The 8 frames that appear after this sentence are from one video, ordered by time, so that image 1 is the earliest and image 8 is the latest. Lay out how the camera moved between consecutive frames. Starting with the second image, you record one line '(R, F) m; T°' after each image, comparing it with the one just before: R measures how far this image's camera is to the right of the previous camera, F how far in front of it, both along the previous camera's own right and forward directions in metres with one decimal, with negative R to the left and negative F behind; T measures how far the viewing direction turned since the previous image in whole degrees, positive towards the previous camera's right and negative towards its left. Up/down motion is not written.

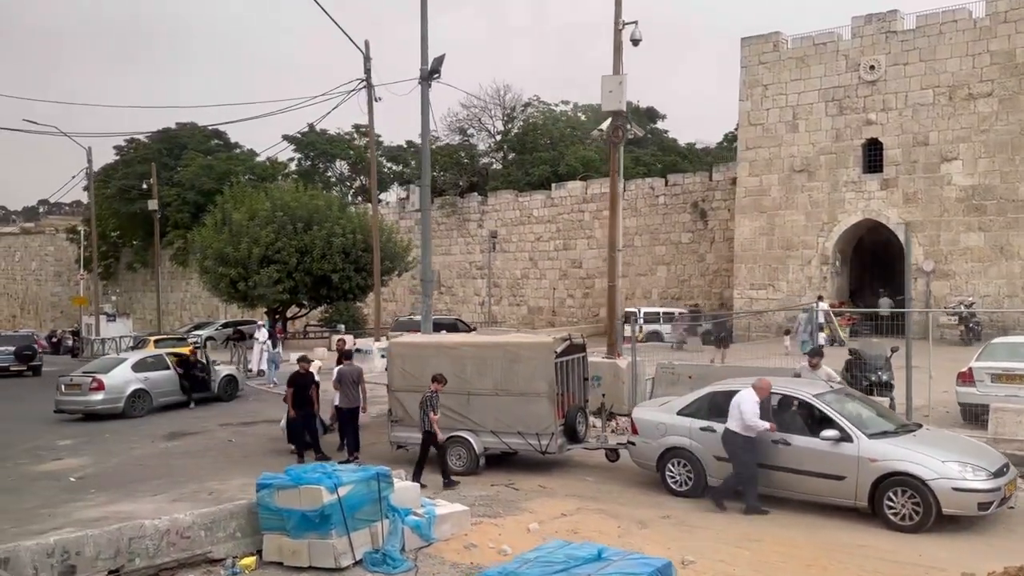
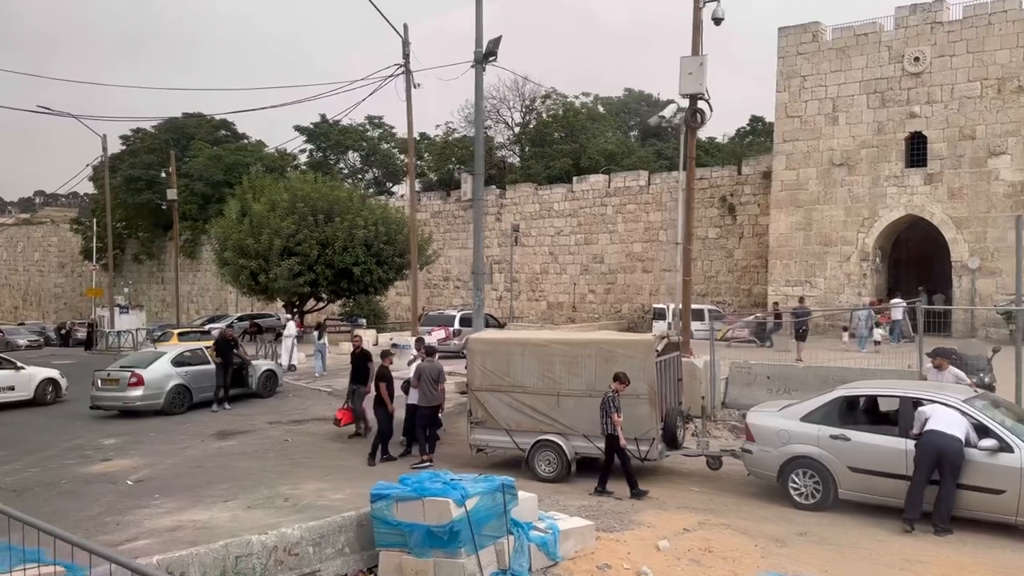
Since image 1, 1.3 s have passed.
(-1.1, +0.7) m; 0°
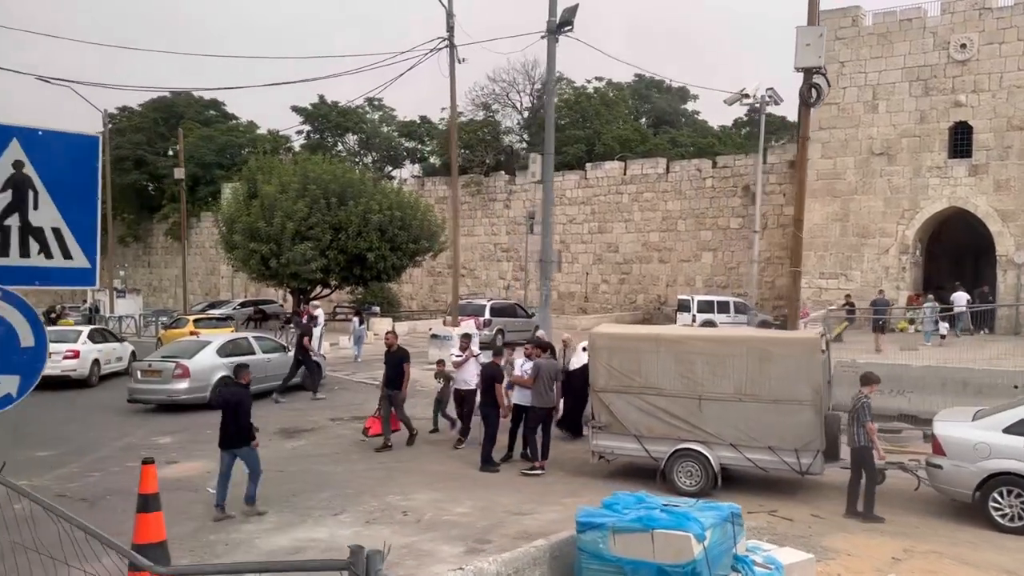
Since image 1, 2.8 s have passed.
(-1.7, +1.1) m; +1°
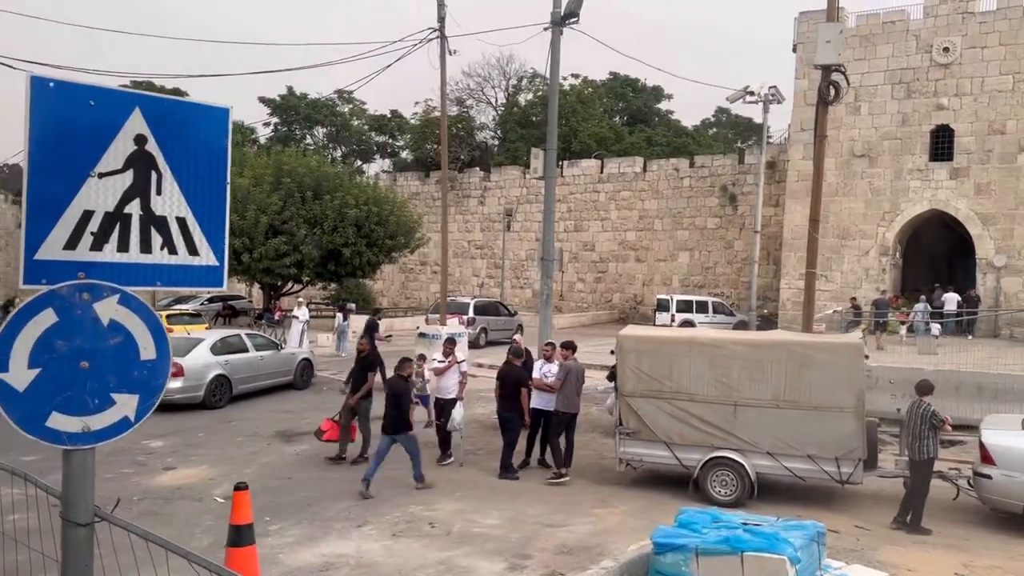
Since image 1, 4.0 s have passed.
(-0.7, +0.4) m; +3°
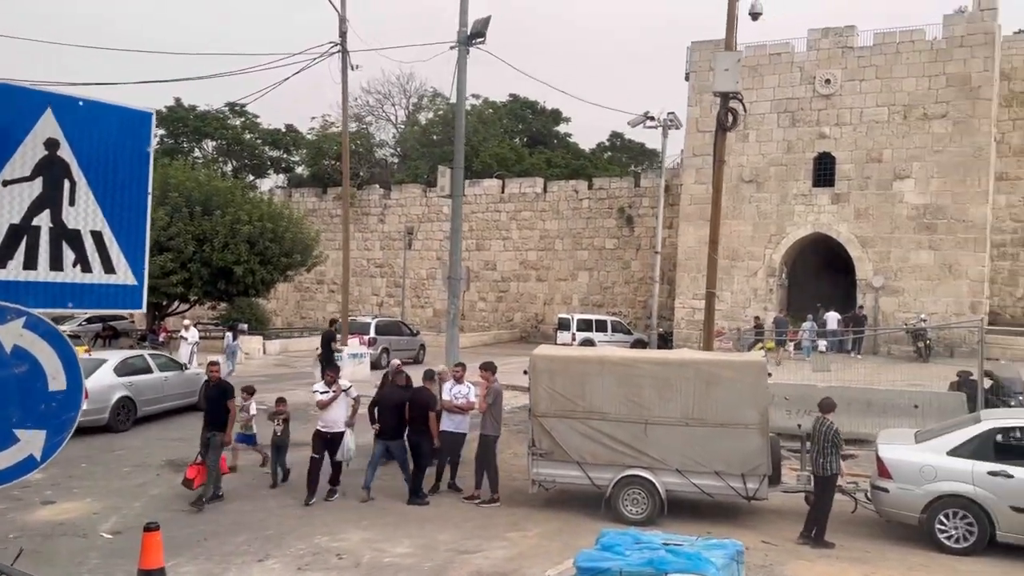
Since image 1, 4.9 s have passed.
(-0.1, +0.1) m; +7°
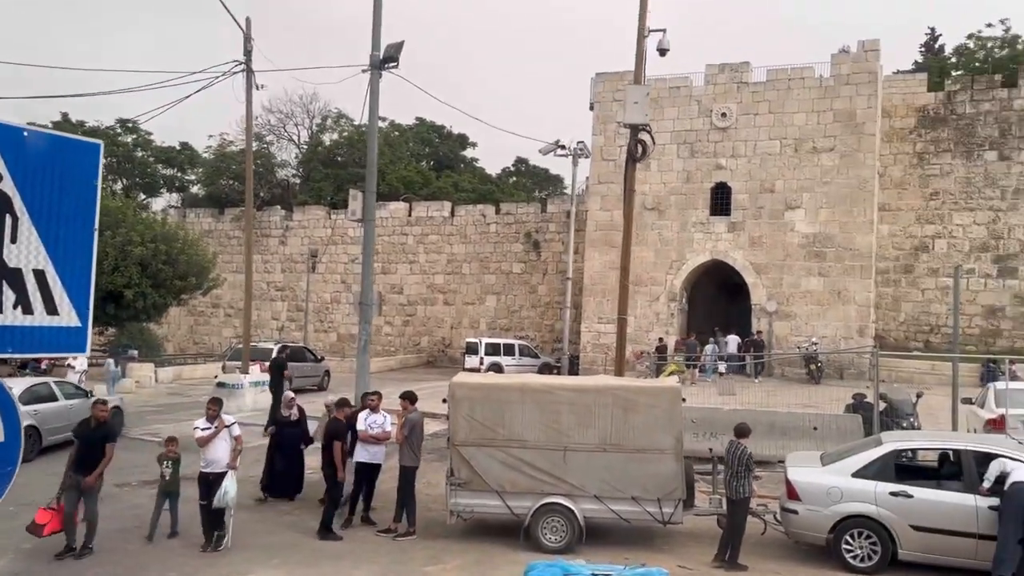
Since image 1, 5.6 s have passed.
(-0.2, 0.0) m; +7°
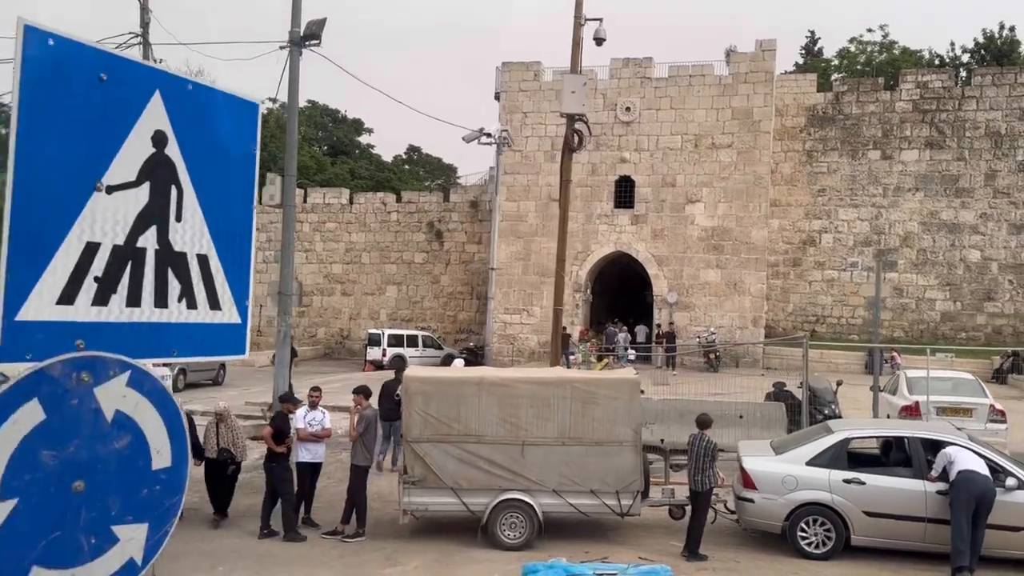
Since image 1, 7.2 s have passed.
(-0.7, +0.3) m; +8°
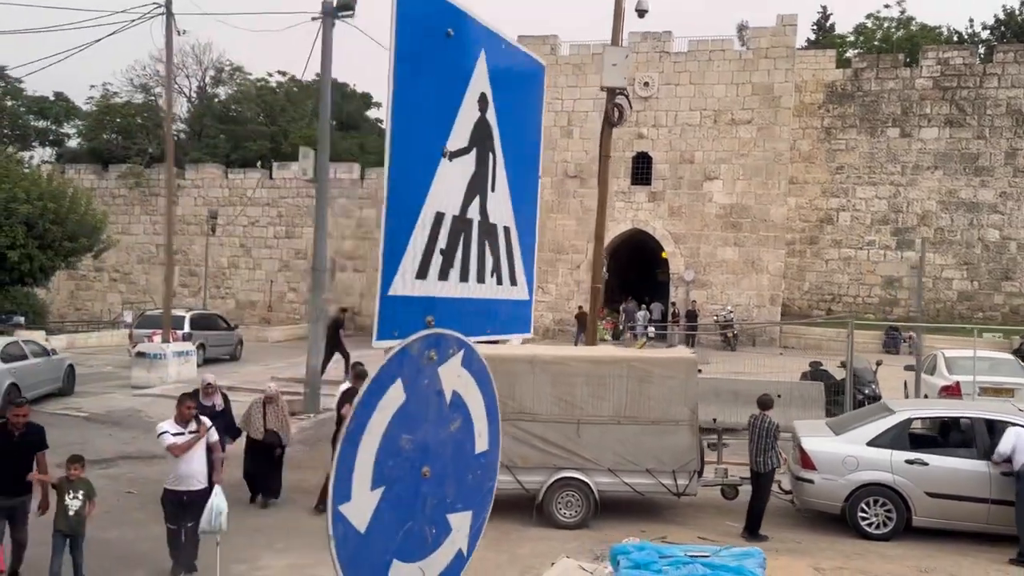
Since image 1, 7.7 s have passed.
(-0.5, +0.1) m; 0°
